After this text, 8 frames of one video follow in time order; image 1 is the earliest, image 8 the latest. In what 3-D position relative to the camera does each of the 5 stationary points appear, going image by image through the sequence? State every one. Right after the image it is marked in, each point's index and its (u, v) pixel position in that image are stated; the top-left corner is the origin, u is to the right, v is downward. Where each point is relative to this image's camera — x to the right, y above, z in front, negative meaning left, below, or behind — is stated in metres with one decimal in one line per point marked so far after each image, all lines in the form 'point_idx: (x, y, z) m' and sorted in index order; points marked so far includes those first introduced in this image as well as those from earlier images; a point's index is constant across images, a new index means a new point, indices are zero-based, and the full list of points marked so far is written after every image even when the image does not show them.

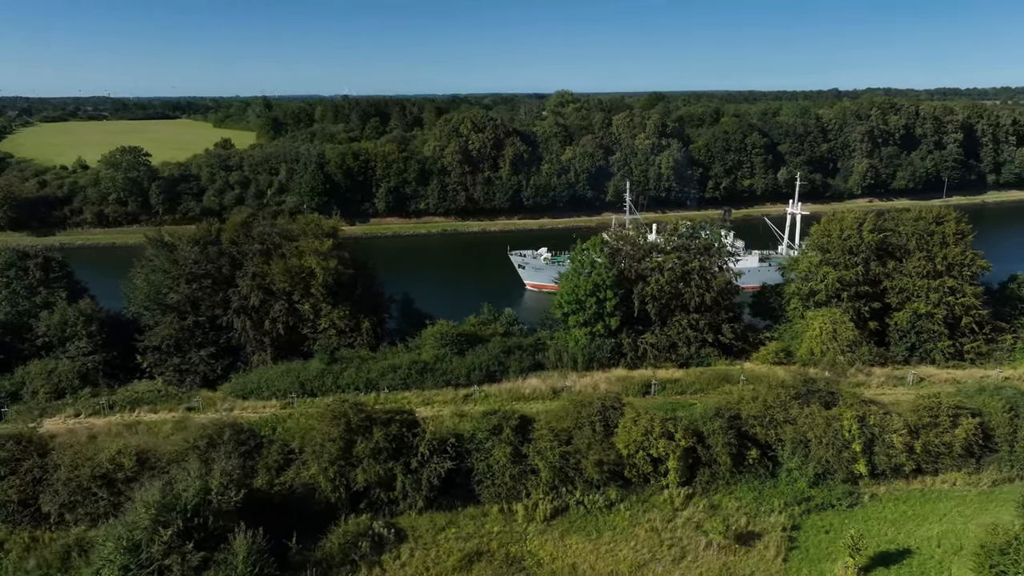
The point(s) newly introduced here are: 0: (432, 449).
0: (-2.0, -4.2, +18.2) m
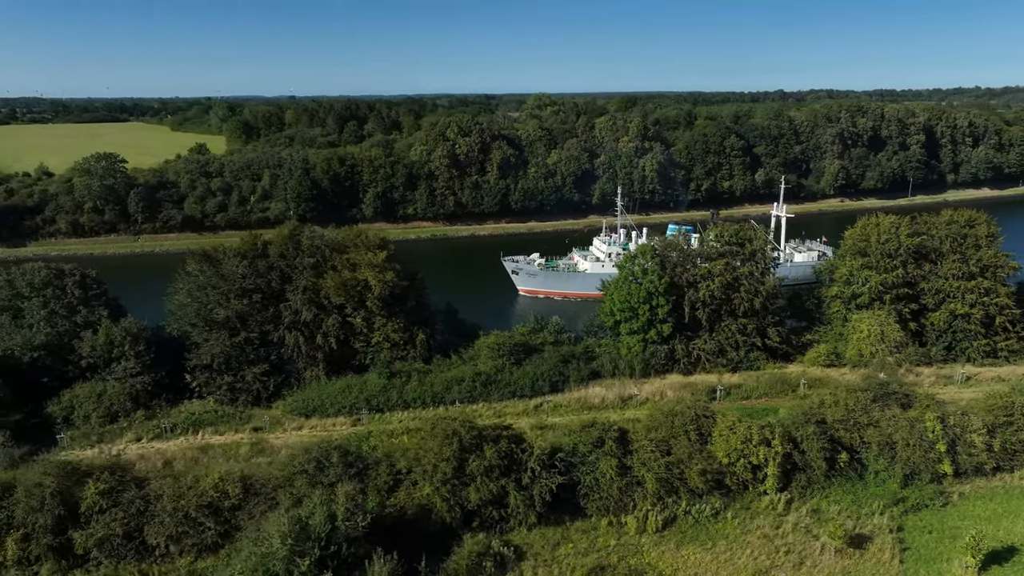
0: (+0.8, -4.5, +18.1) m
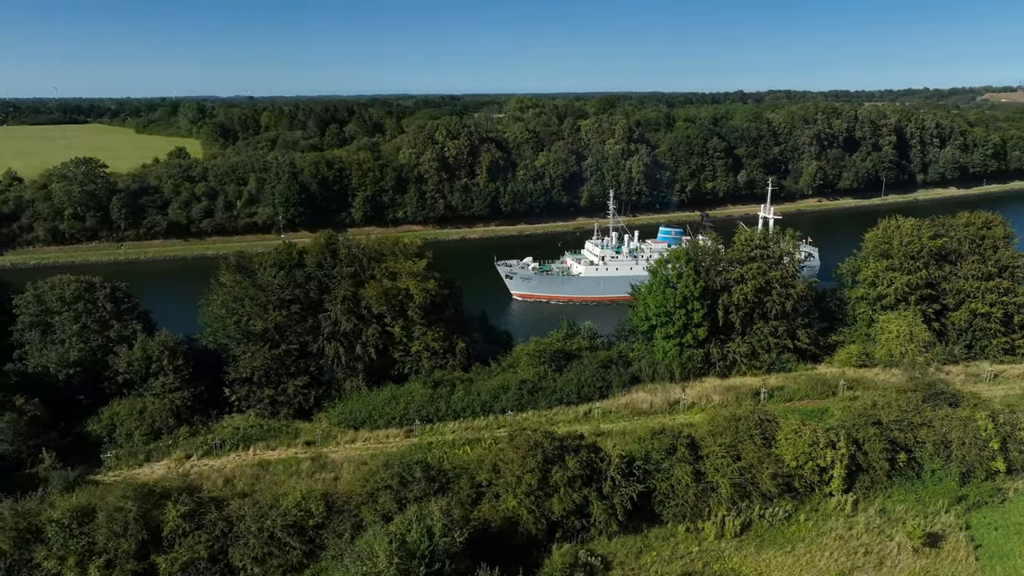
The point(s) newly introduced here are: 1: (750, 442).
0: (+2.8, -4.8, +18.2) m
1: (+6.7, -4.3, +19.8) m
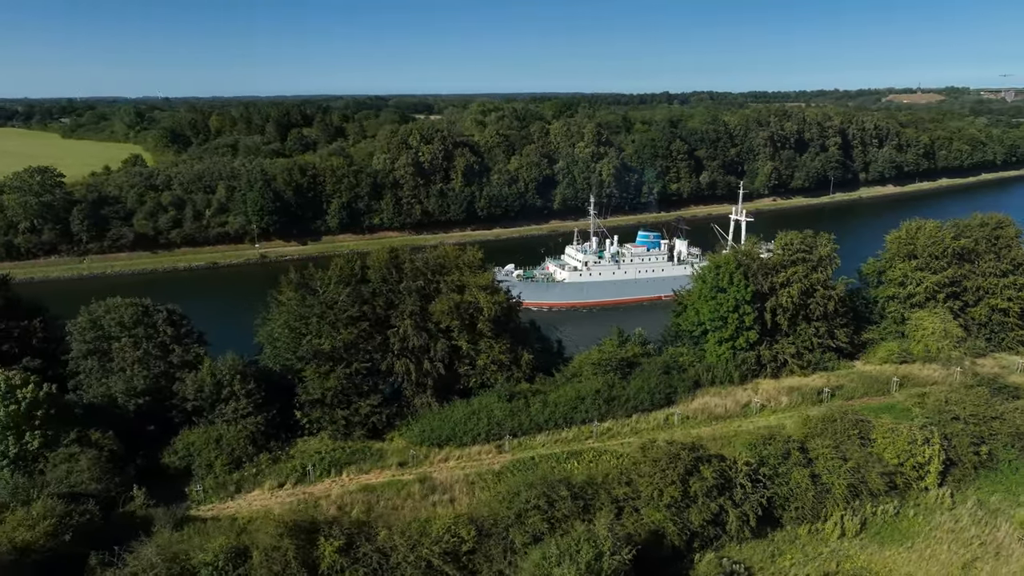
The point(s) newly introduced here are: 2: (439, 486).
0: (+6.2, -5.0, +18.5) m
1: (+9.8, -4.5, +20.6) m
2: (-2.1, -5.6, +20.0) m
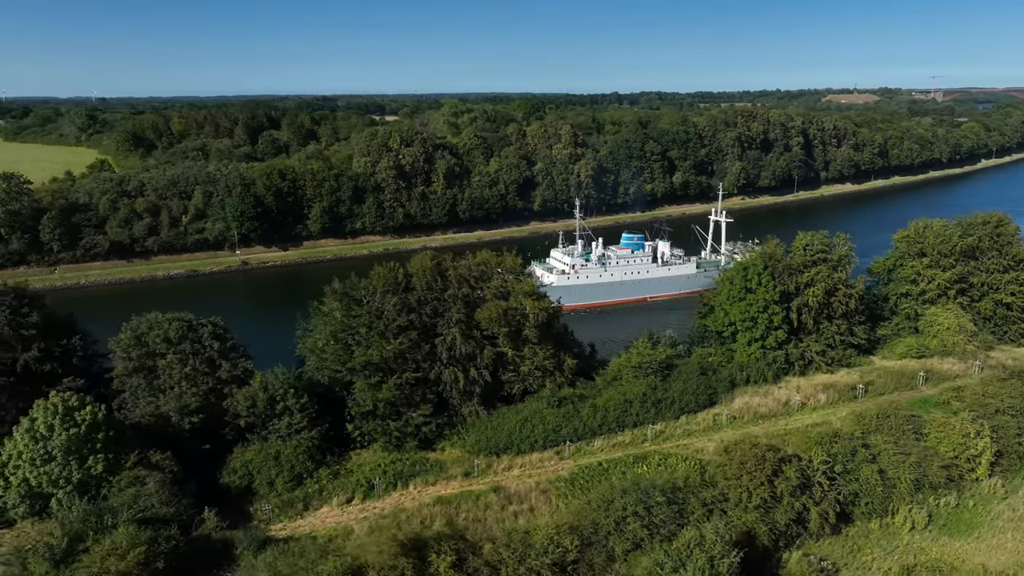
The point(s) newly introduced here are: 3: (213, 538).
0: (+8.4, -5.1, +19.0) m
1: (+11.9, -4.5, +21.3) m
2: (+0.1, -5.8, +19.9) m
3: (-7.4, -6.2, +17.6) m
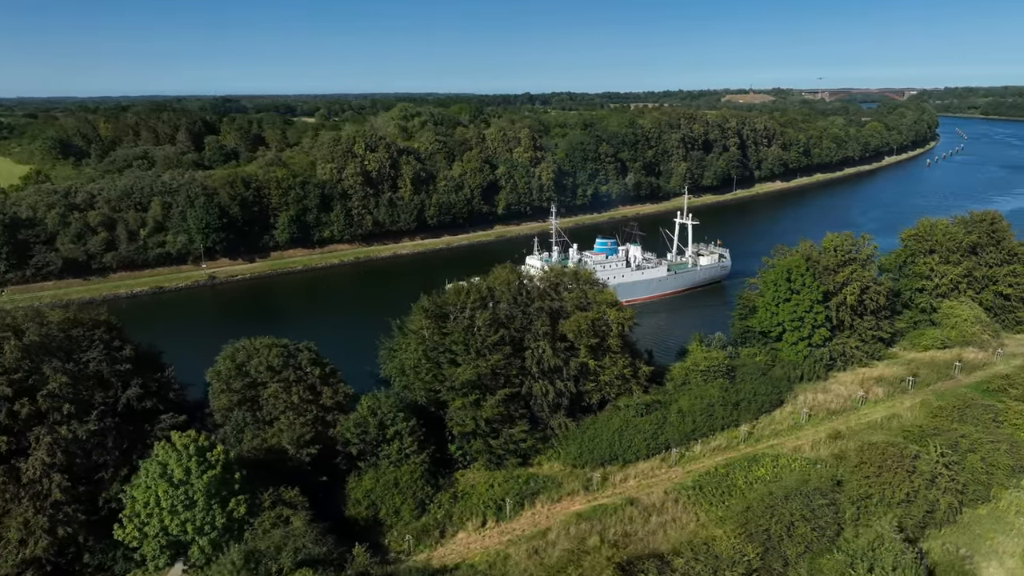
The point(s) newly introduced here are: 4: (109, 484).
0: (+12.2, -5.2, +20.1) m
1: (+15.4, -4.4, +22.8) m
2: (+3.9, -6.2, +20.0) m
3: (-3.2, -6.8, +16.8) m
4: (-10.4, -5.0, +18.2) m
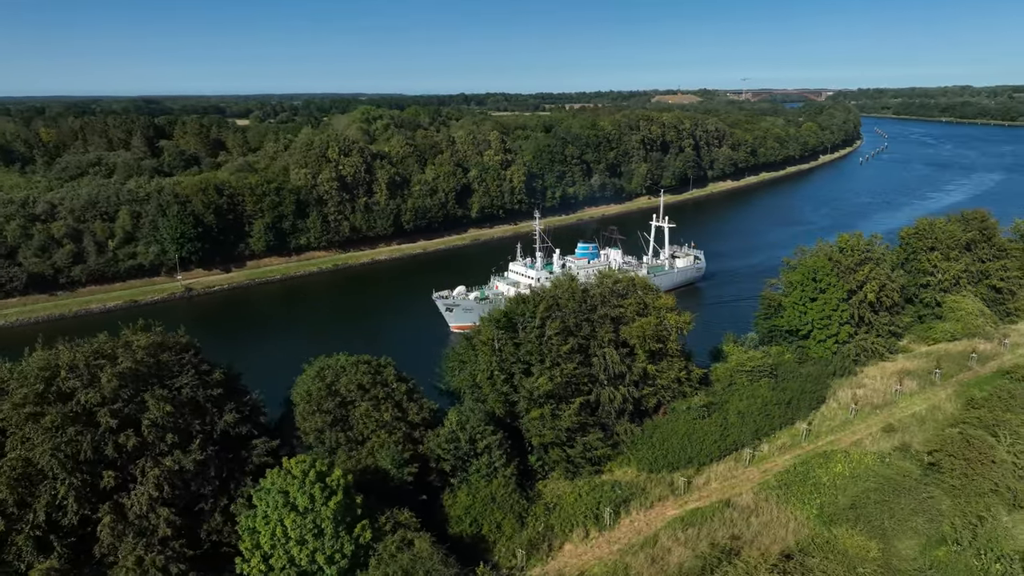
0: (+15.0, -5.1, +21.3) m
1: (+17.9, -4.3, +24.2) m
2: (+6.8, -6.4, +20.4) m
3: (0.0, -7.1, +16.6) m
4: (-7.4, -5.6, +17.3) m
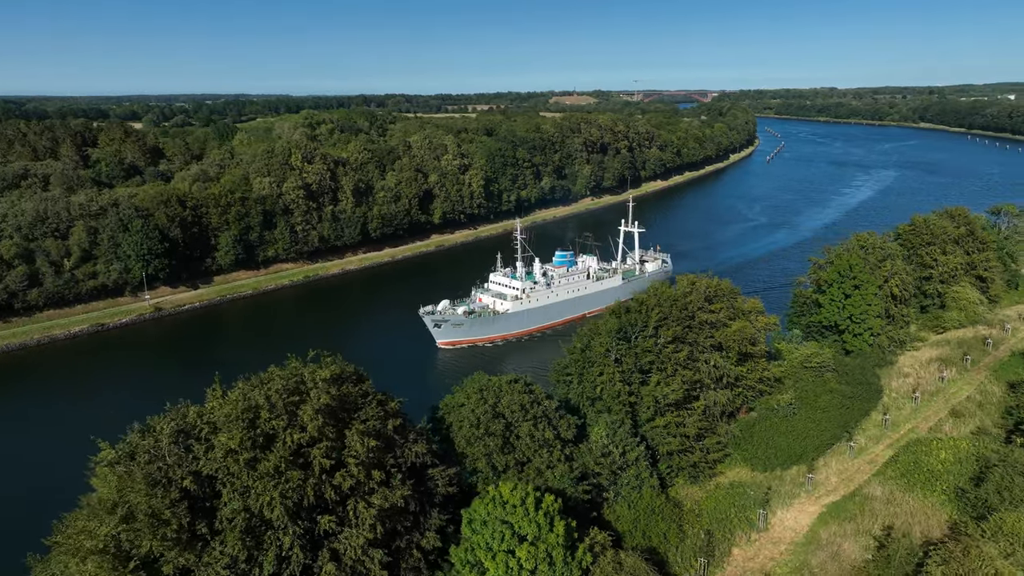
0: (+19.3, -4.9, +23.5) m
1: (+21.7, -4.0, +26.9) m
2: (+11.3, -6.4, +21.5) m
3: (+5.1, -7.4, +16.8) m
4: (-2.3, -6.2, +16.5) m
